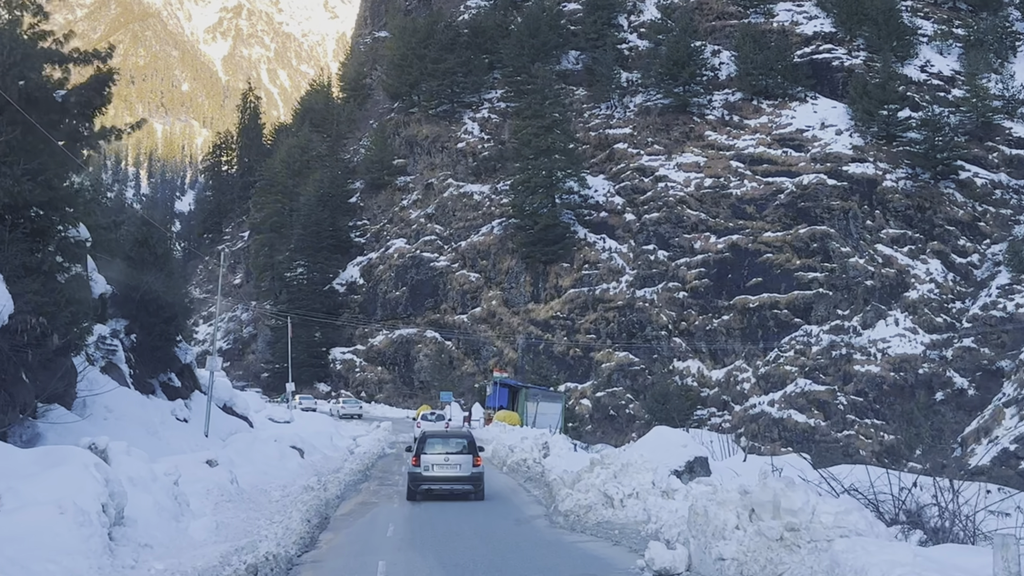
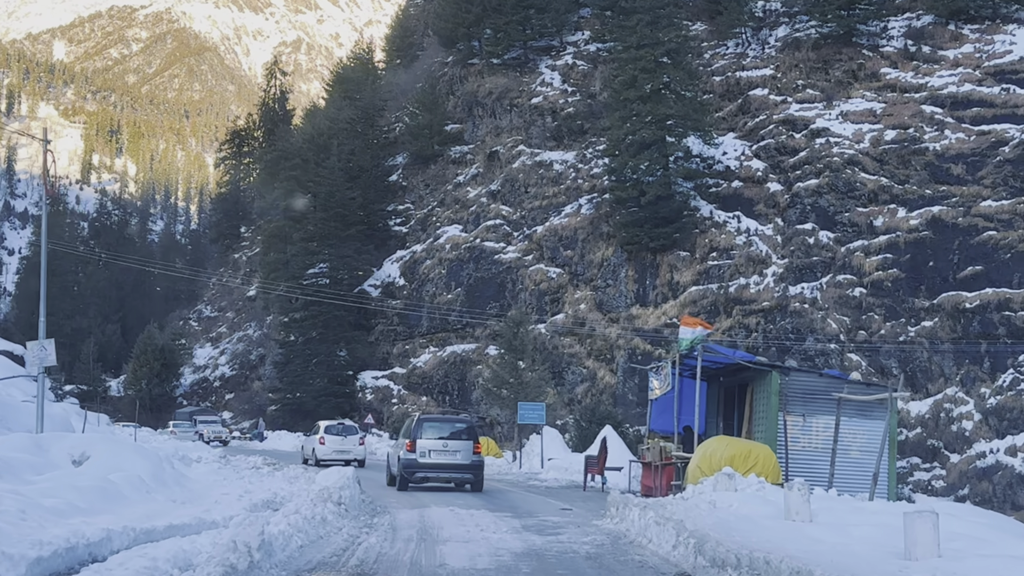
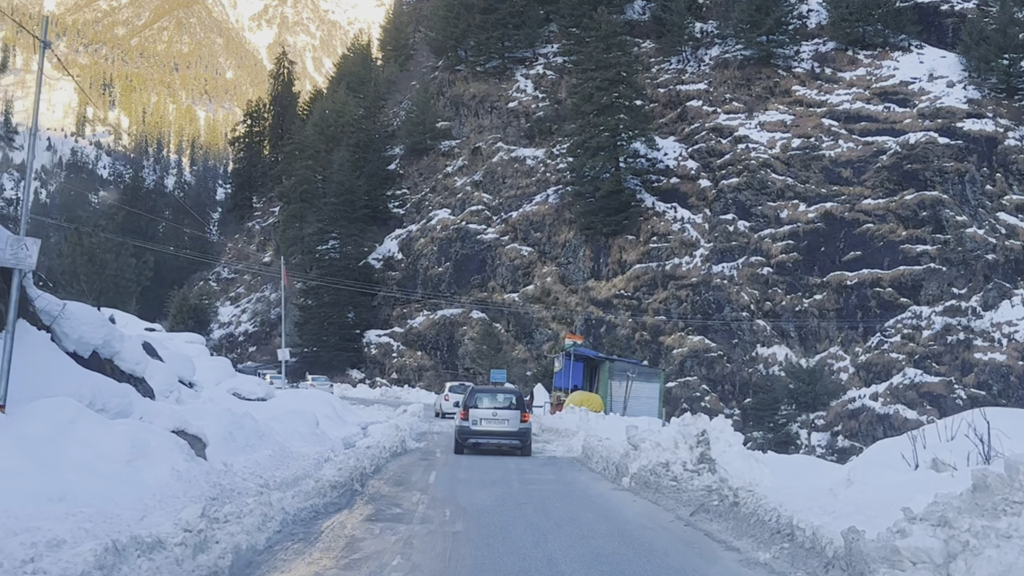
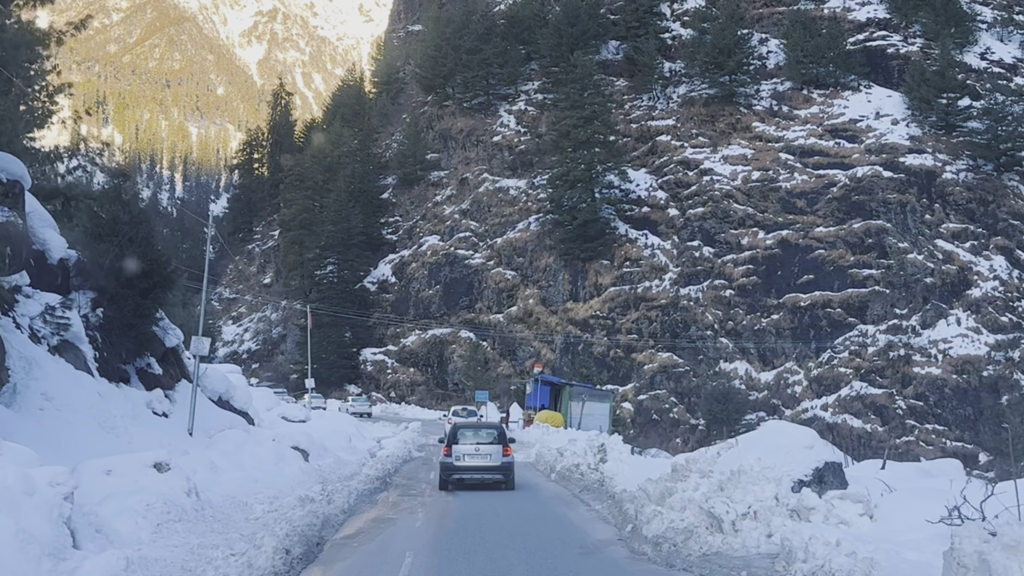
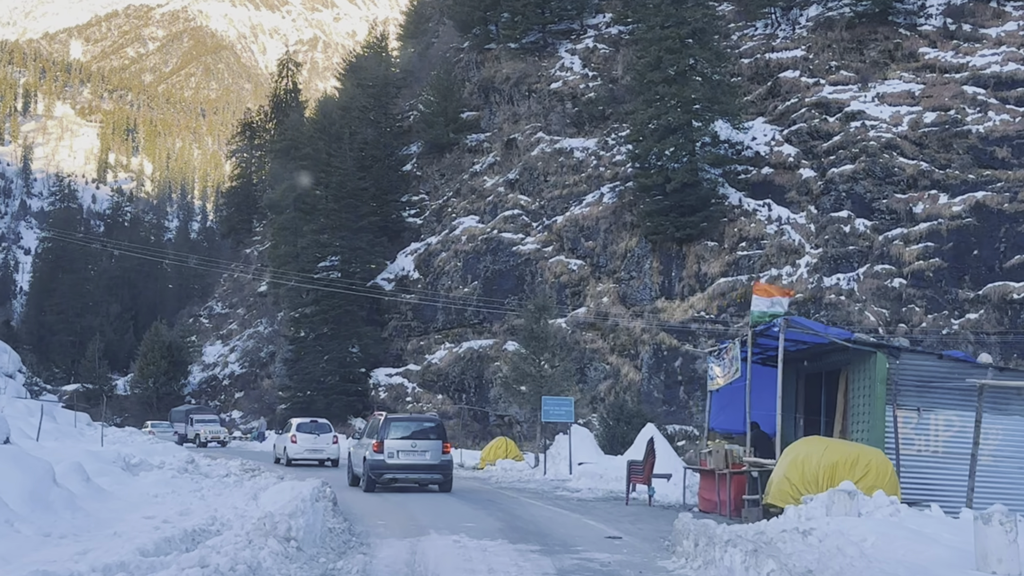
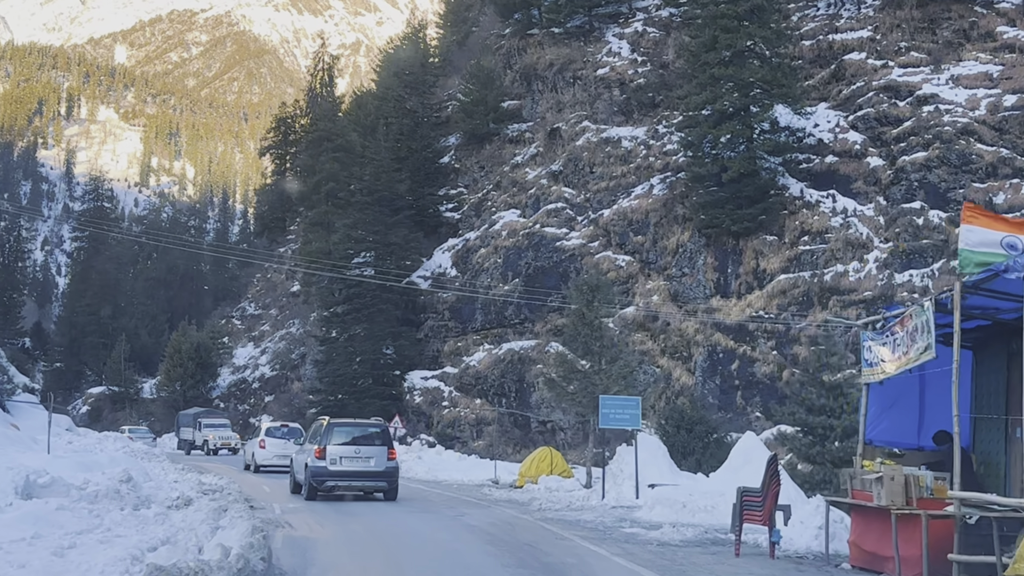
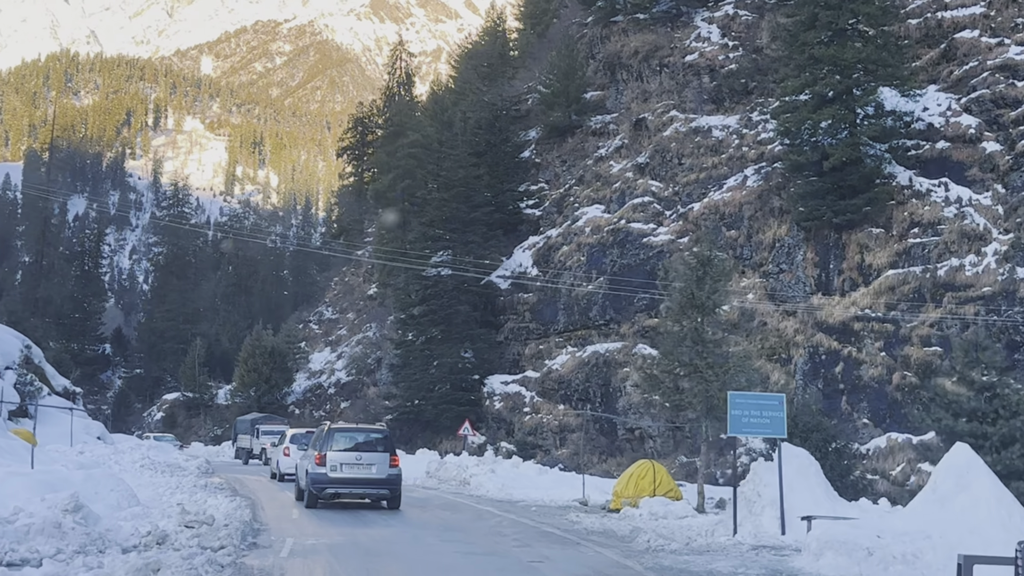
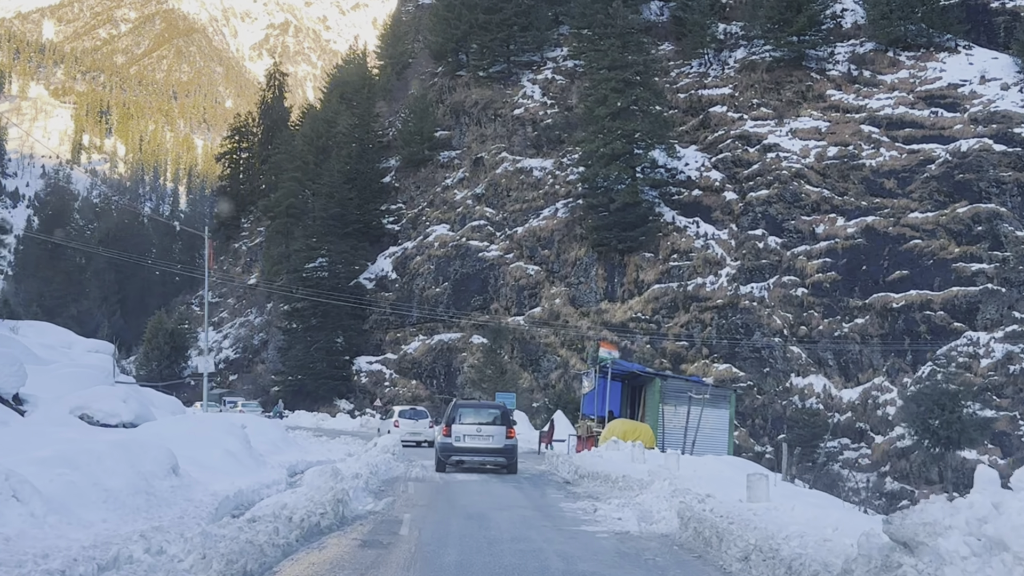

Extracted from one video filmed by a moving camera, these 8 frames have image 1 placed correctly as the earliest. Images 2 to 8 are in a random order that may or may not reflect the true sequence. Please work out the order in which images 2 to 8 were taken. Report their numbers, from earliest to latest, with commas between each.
4, 3, 8, 2, 5, 6, 7
